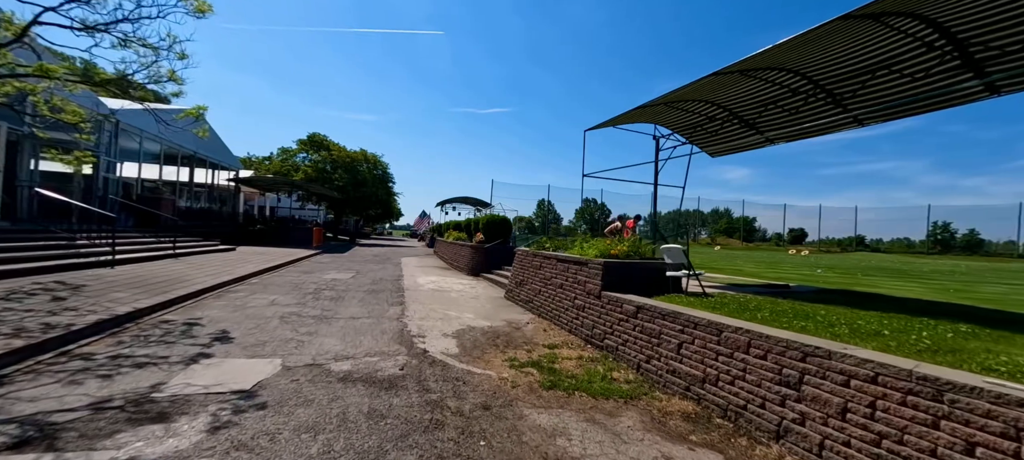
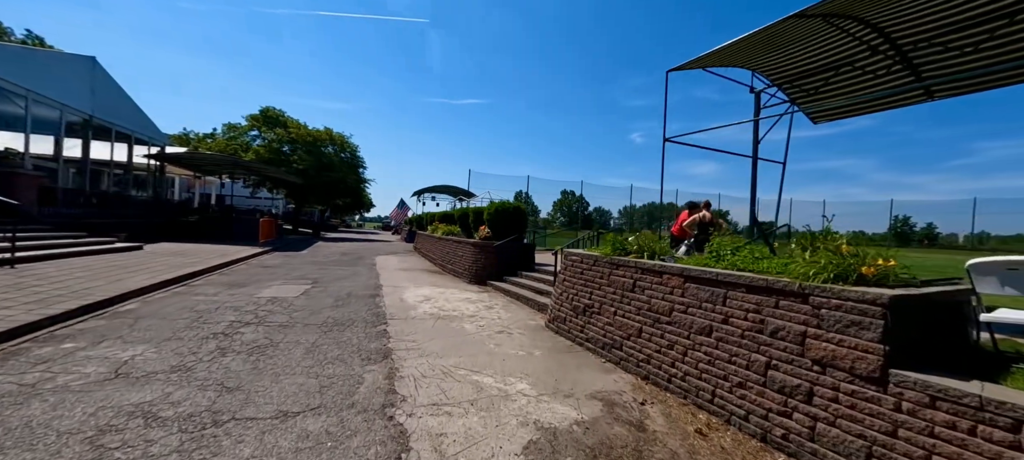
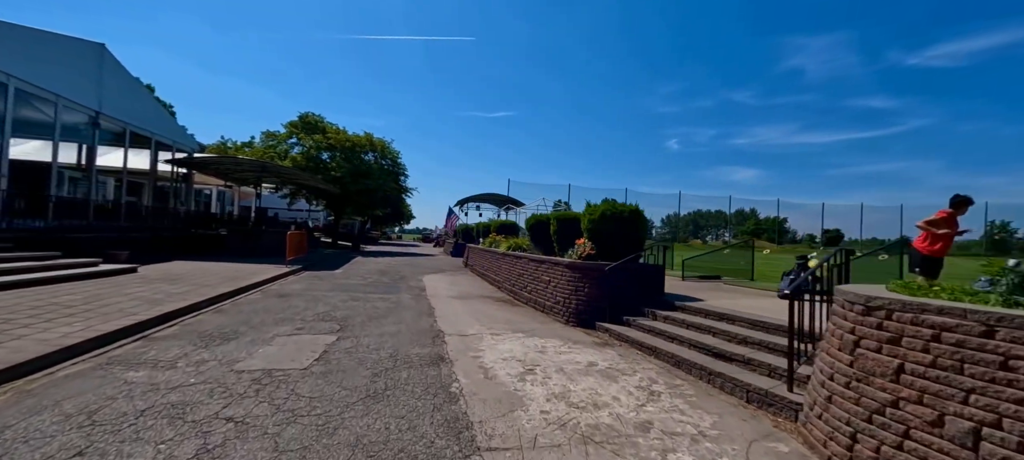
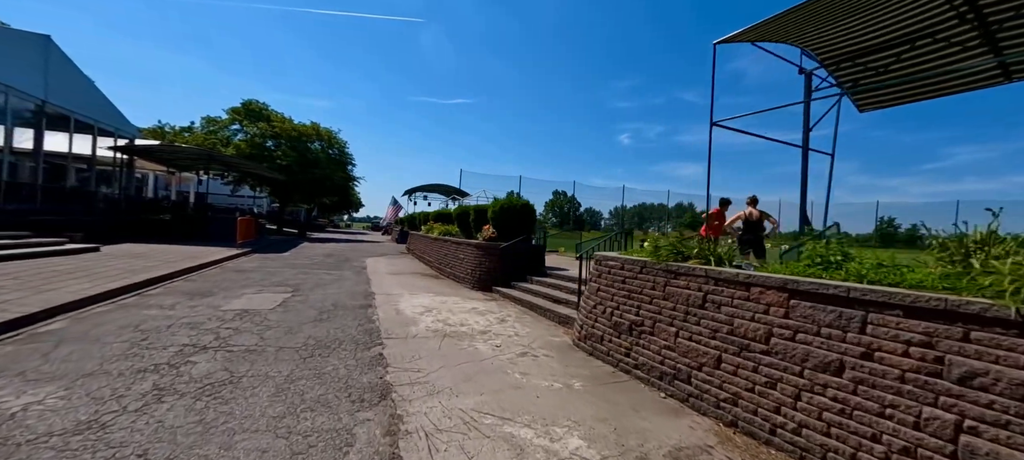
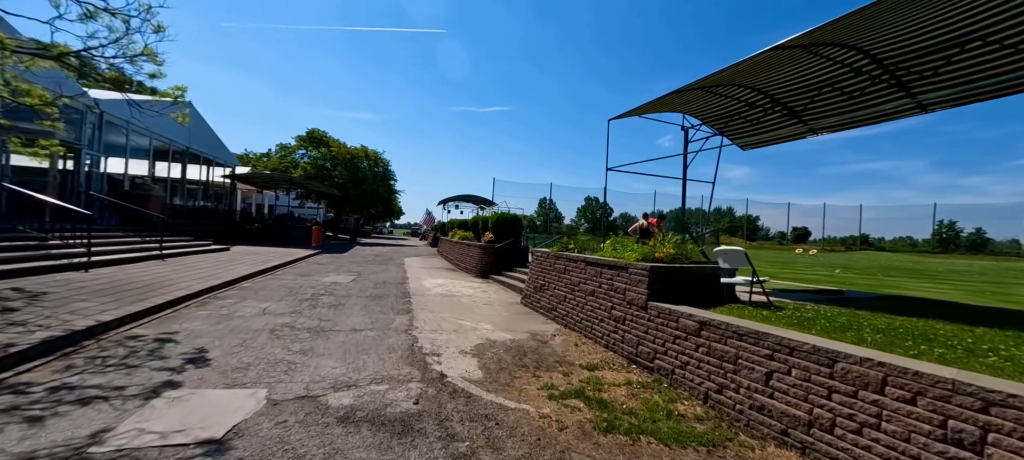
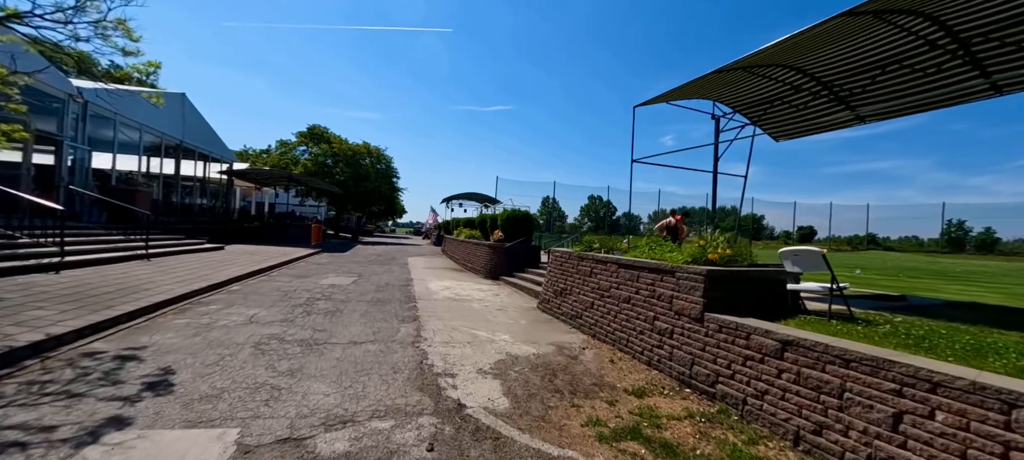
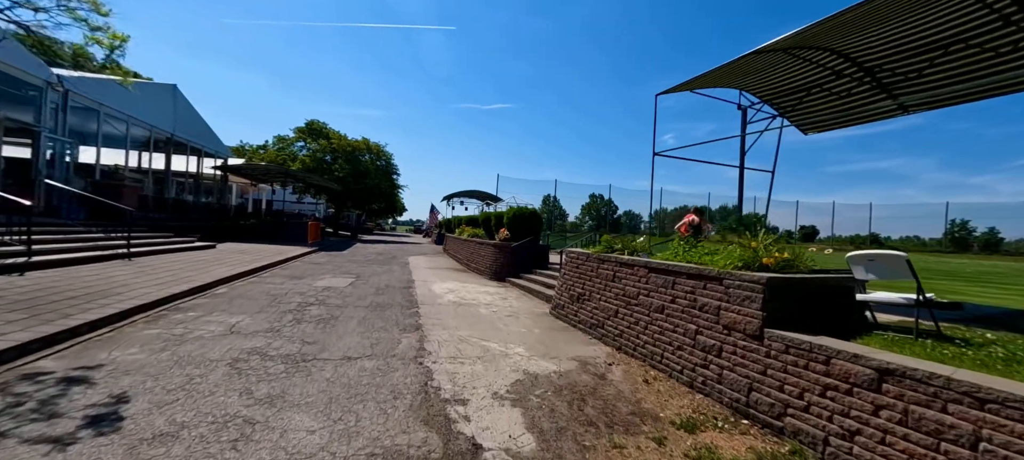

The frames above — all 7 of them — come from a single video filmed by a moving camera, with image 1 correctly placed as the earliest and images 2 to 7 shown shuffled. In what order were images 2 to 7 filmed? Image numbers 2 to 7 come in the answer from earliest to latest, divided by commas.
5, 6, 7, 2, 4, 3
